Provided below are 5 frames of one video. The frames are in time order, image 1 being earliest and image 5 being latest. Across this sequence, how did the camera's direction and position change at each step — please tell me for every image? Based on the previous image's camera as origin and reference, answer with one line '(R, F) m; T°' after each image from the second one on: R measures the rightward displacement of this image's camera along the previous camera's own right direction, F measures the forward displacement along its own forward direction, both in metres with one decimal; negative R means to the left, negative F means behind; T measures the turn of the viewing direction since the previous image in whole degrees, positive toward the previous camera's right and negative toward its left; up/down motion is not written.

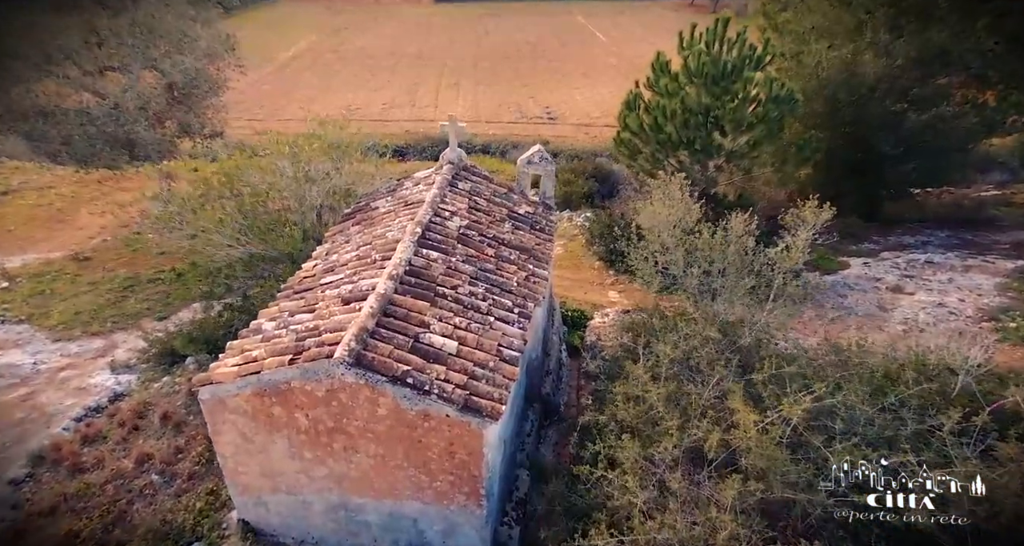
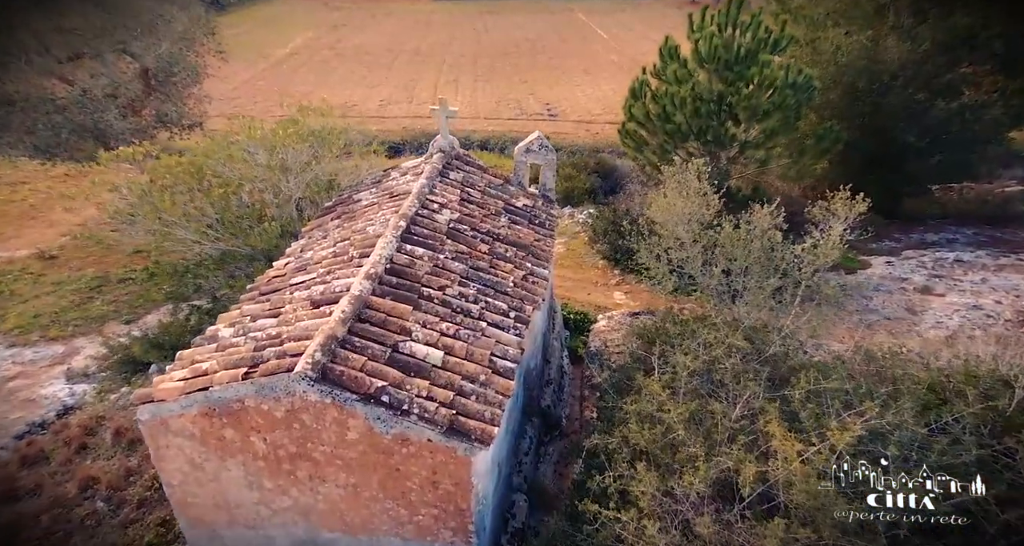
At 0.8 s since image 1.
(+0.1, +1.2) m; 0°
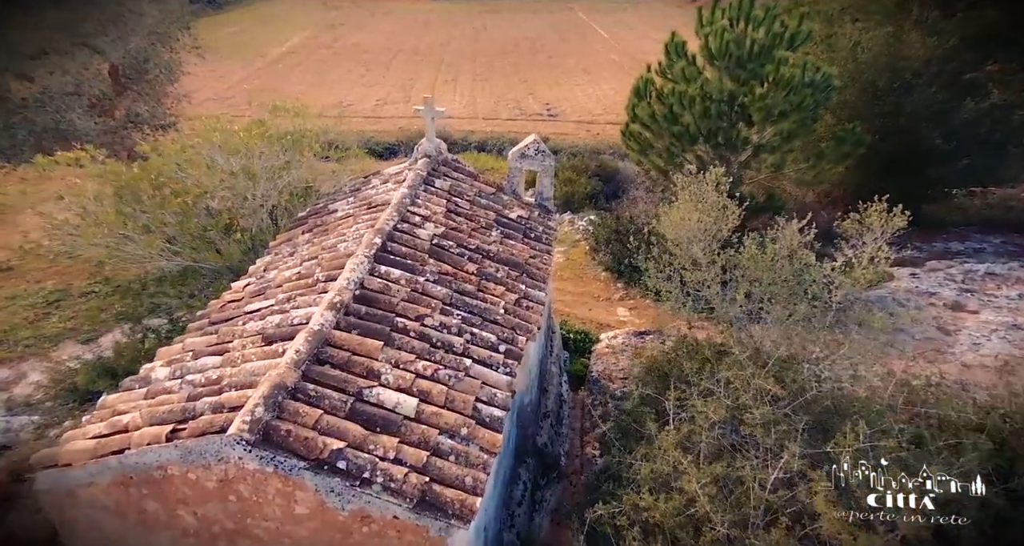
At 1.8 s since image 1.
(+0.1, +1.2) m; 0°
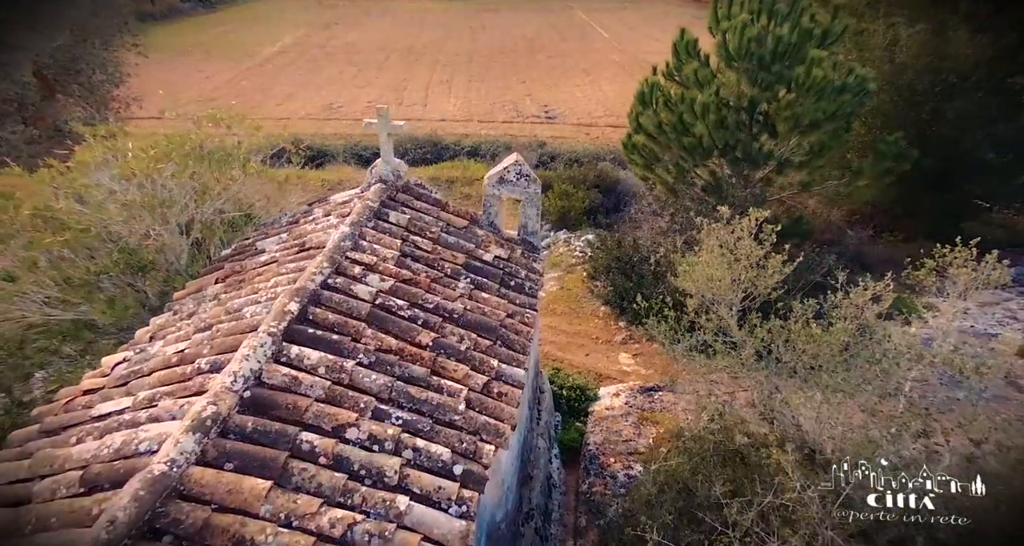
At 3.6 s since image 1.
(+0.3, +2.2) m; 0°
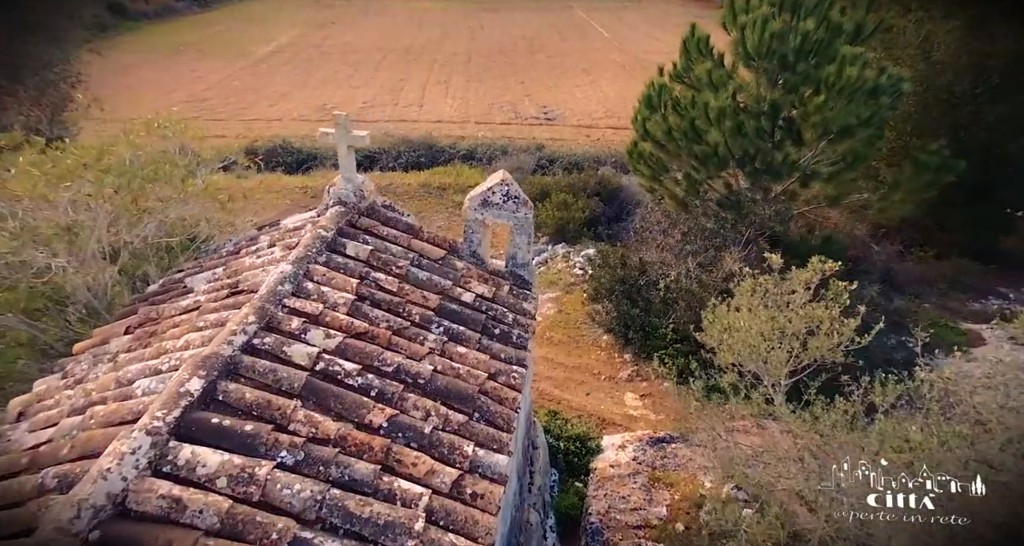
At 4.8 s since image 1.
(+0.2, +1.5) m; 0°
